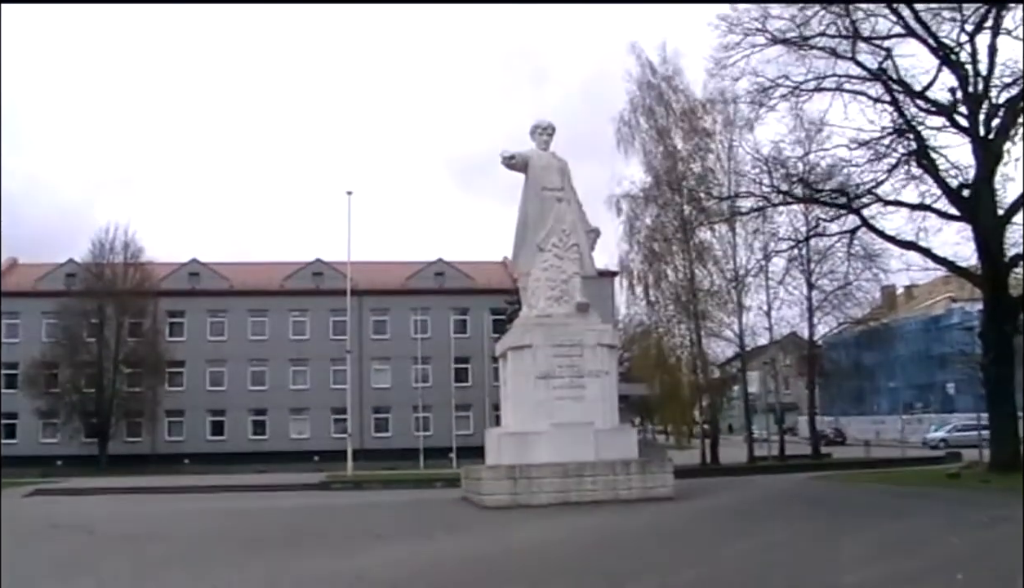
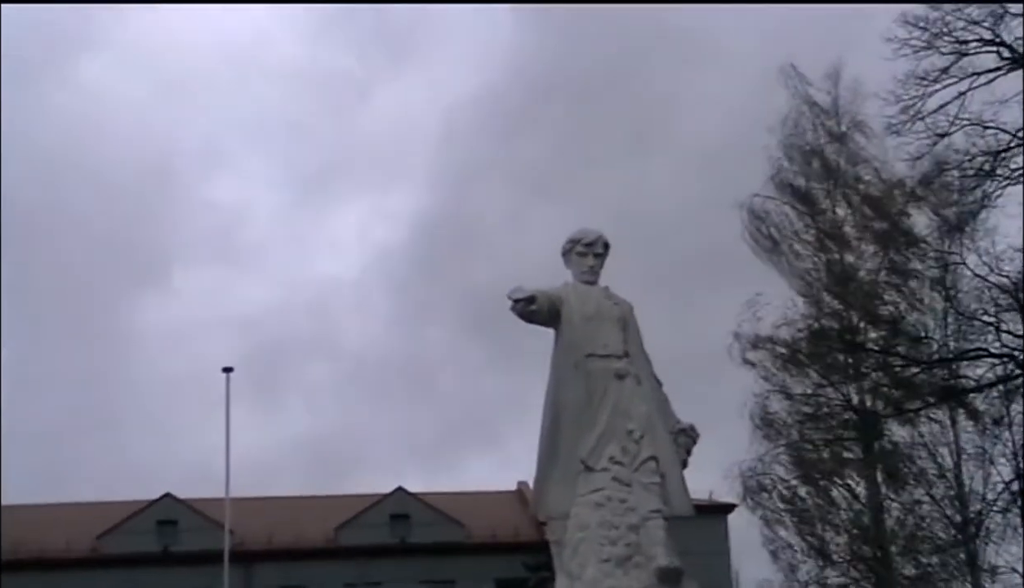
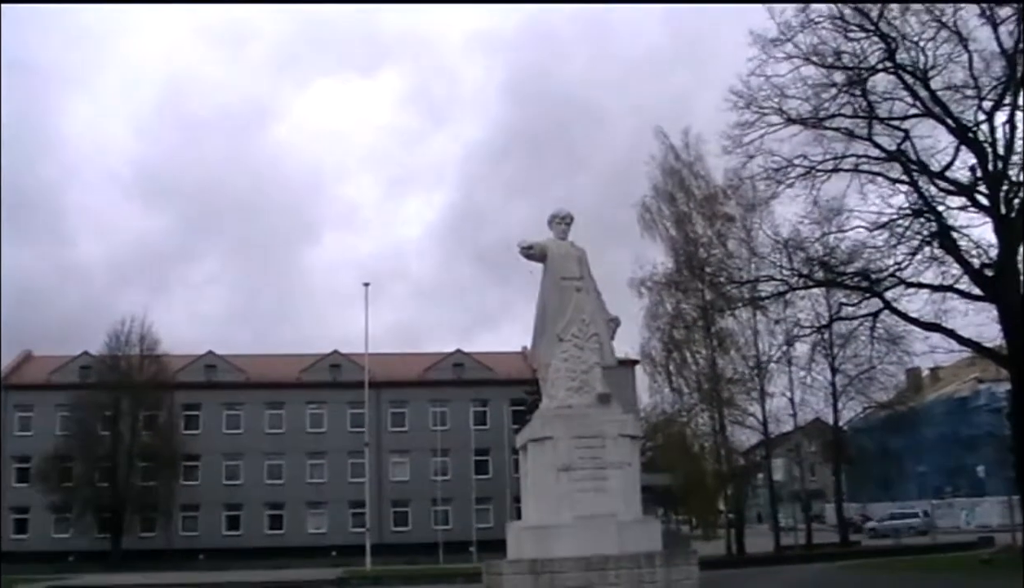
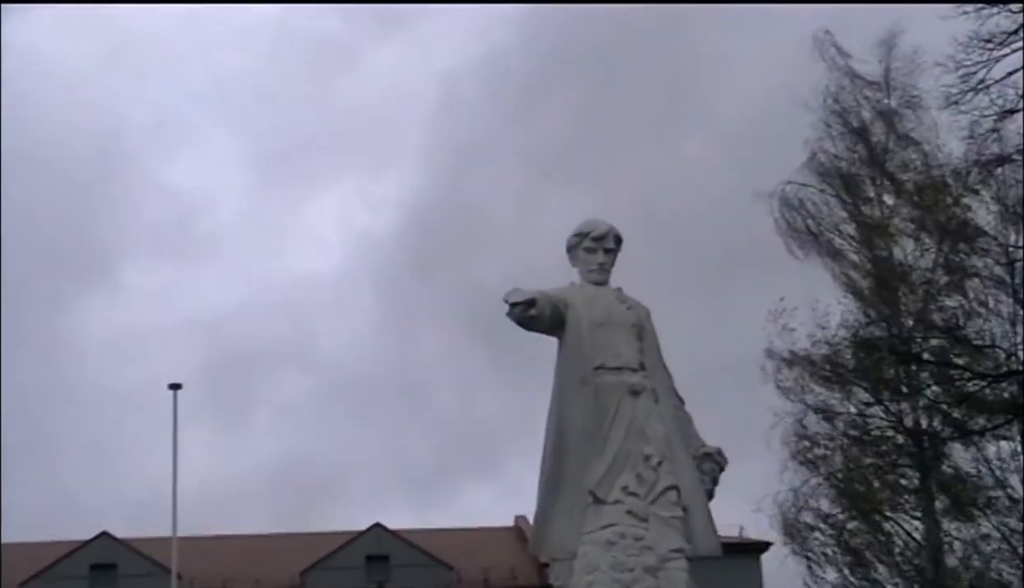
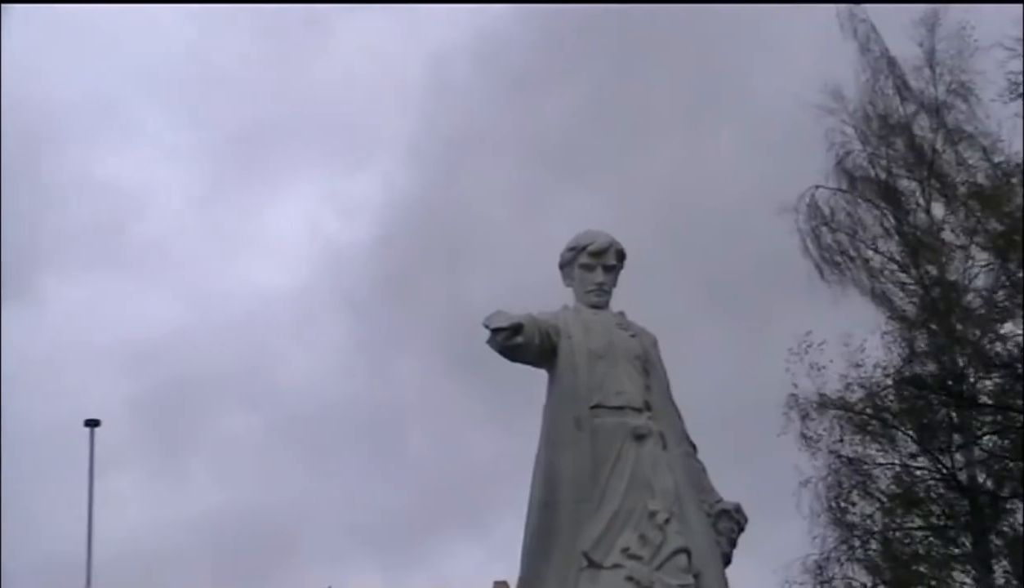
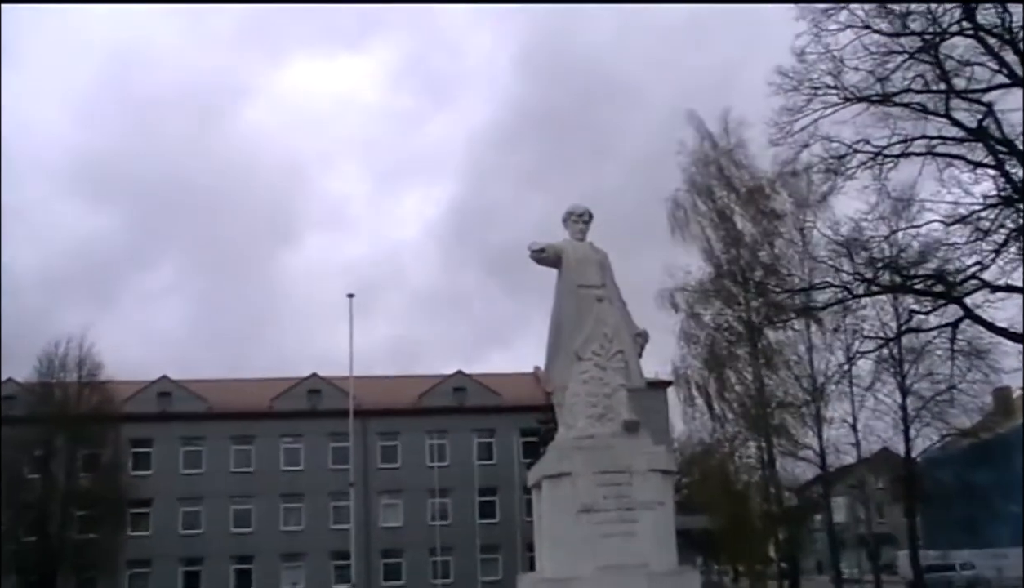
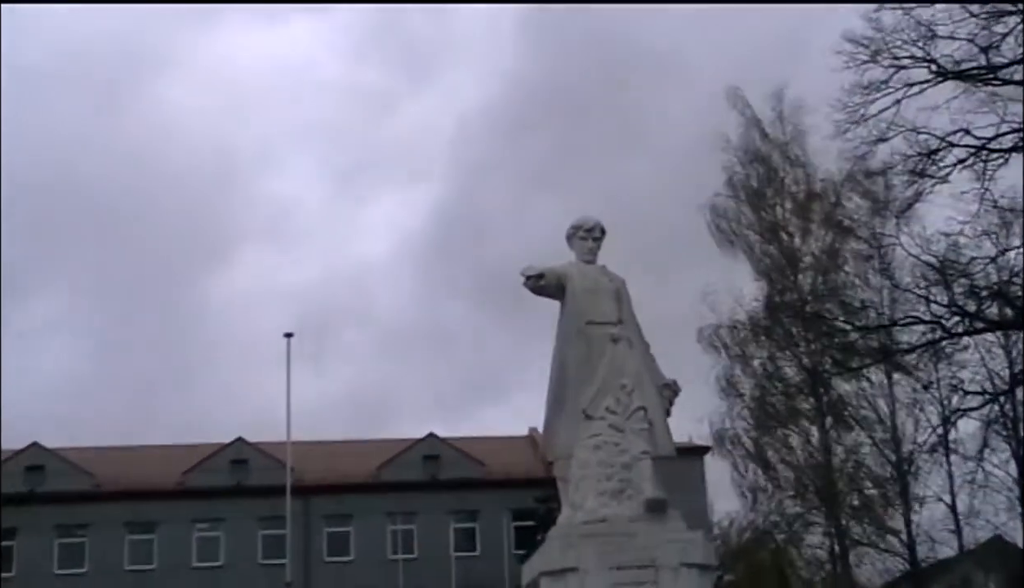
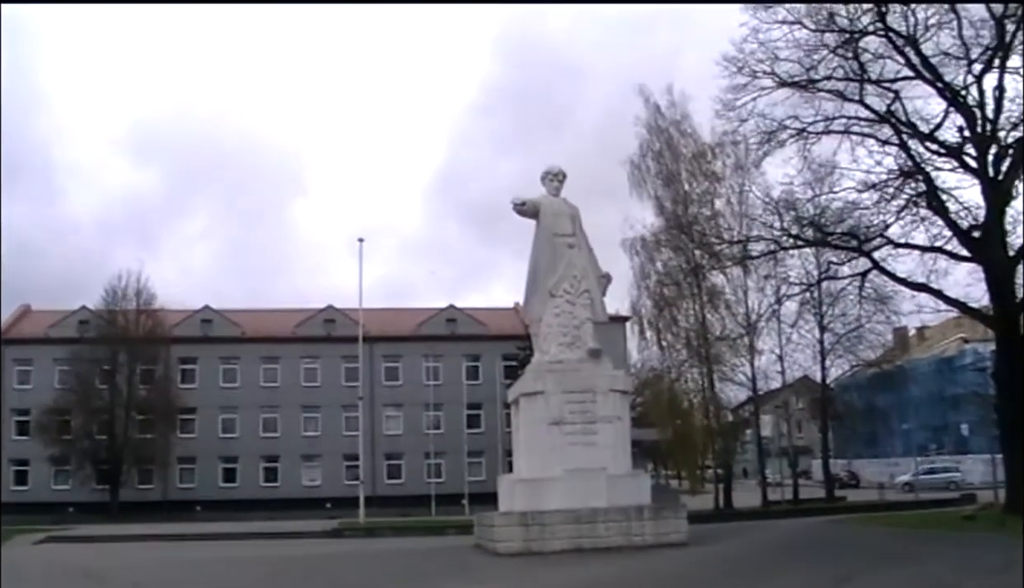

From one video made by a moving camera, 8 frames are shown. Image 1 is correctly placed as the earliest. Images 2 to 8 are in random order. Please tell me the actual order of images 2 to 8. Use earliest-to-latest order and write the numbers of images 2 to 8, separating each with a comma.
8, 3, 6, 7, 2, 4, 5
